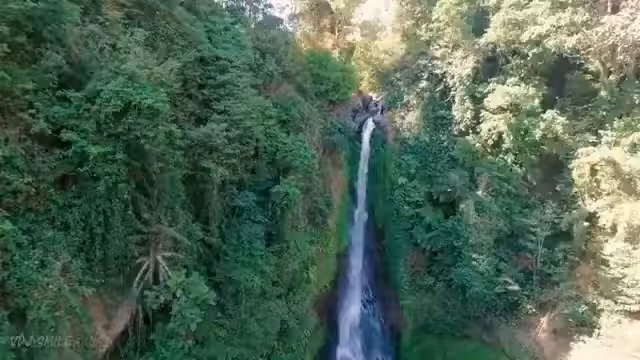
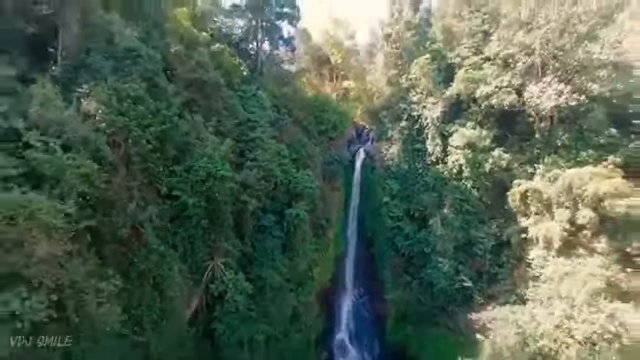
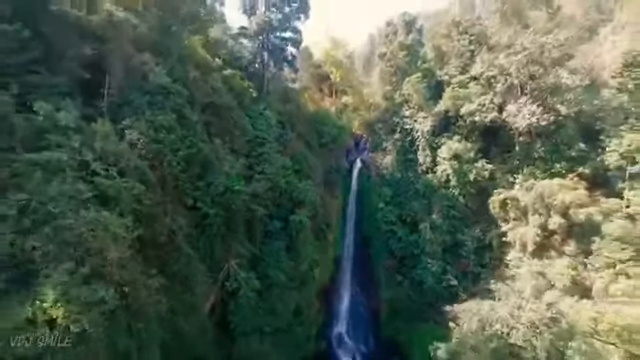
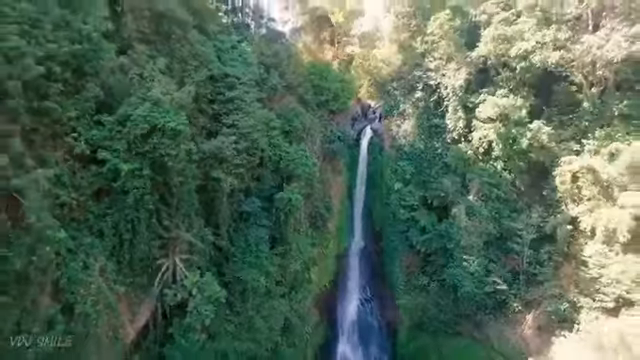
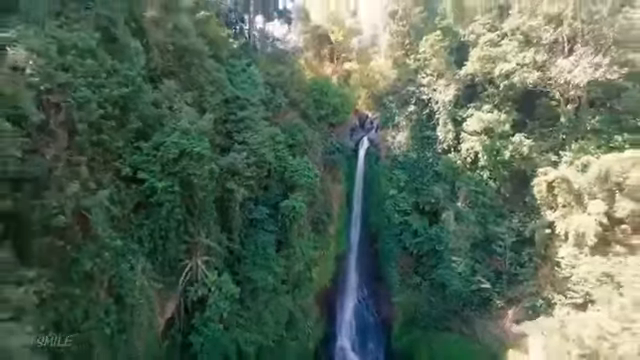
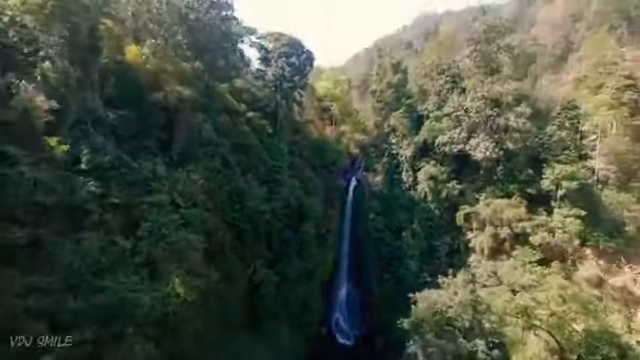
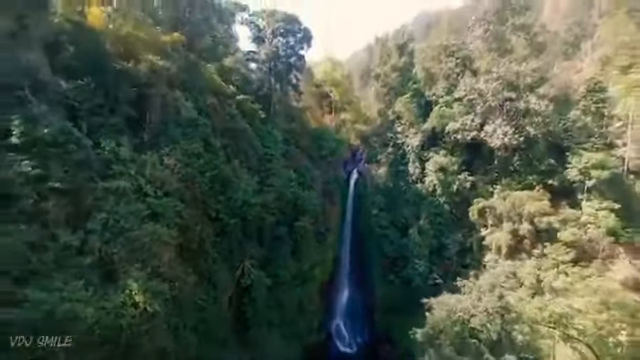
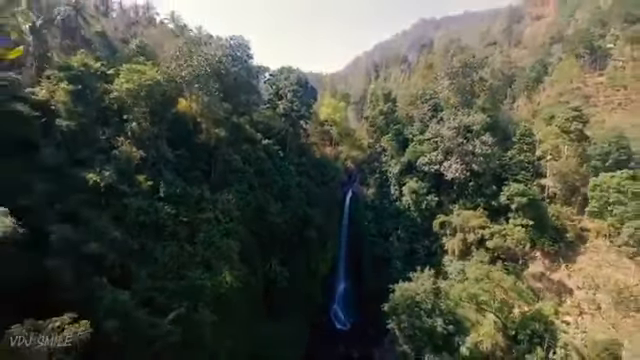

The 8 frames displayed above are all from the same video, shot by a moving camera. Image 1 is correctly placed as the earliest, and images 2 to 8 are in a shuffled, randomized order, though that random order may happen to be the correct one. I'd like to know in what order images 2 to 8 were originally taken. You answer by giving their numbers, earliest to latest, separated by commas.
4, 5, 2, 3, 7, 6, 8
